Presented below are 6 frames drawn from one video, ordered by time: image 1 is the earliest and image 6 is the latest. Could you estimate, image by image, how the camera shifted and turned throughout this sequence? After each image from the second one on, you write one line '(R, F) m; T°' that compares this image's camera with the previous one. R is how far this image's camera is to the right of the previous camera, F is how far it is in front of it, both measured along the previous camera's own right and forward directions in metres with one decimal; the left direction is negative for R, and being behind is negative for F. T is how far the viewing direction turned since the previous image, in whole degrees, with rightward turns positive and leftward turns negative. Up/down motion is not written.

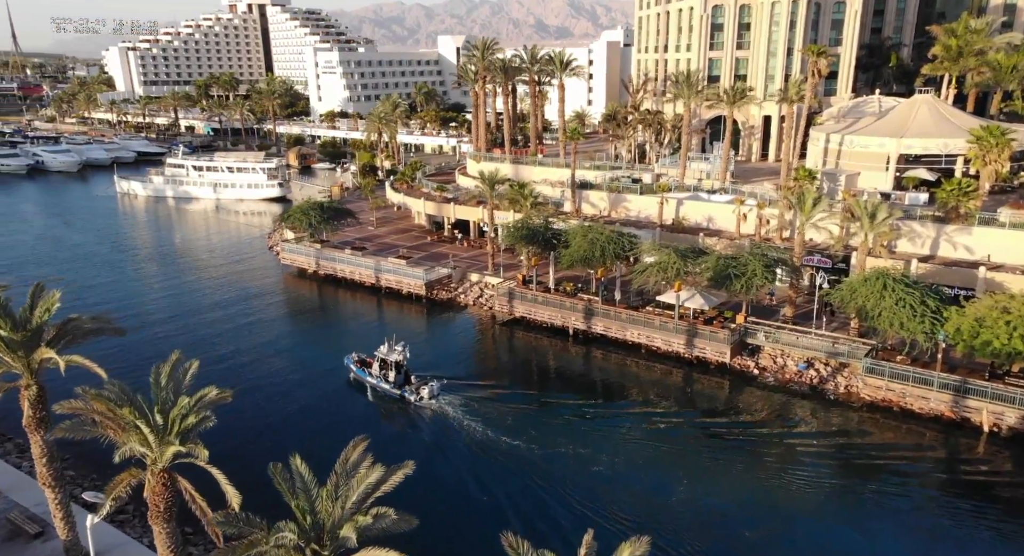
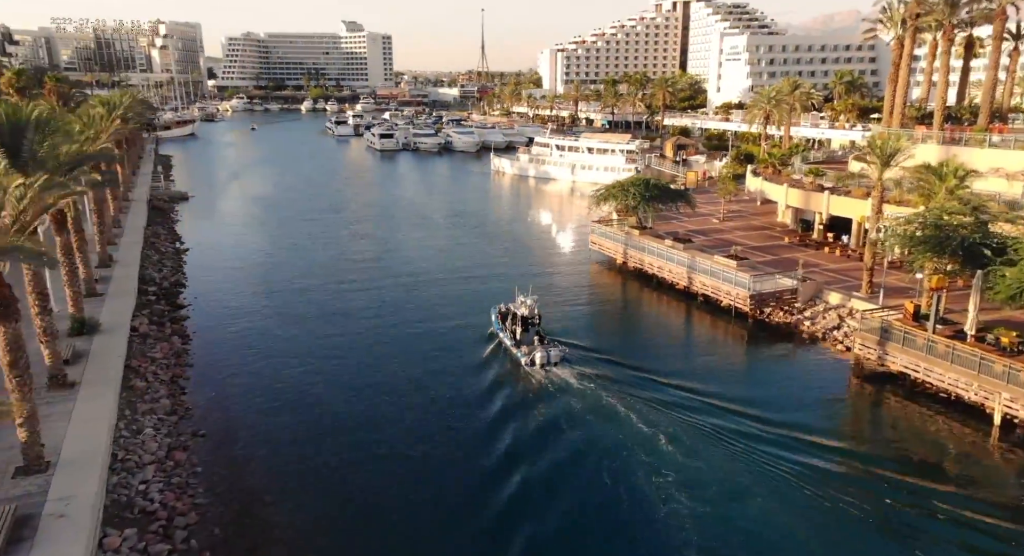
(+1.6, +13.5) m; -32°
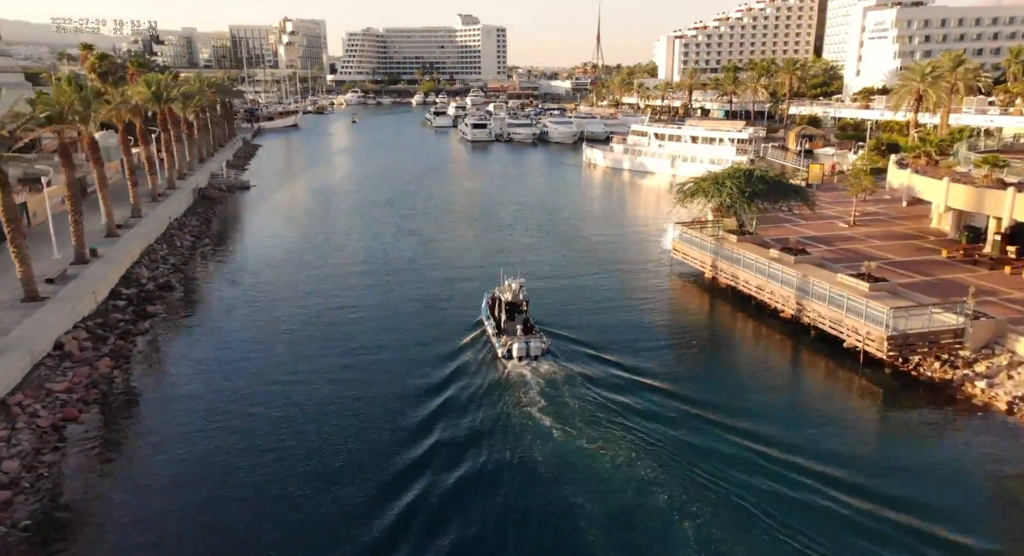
(+2.8, +8.6) m; -9°
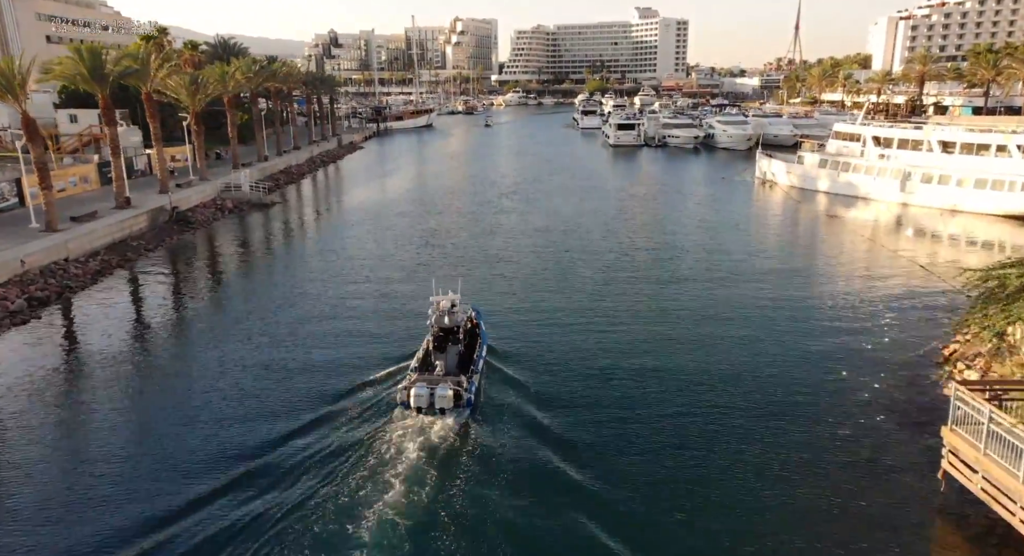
(+3.4, +21.8) m; -14°
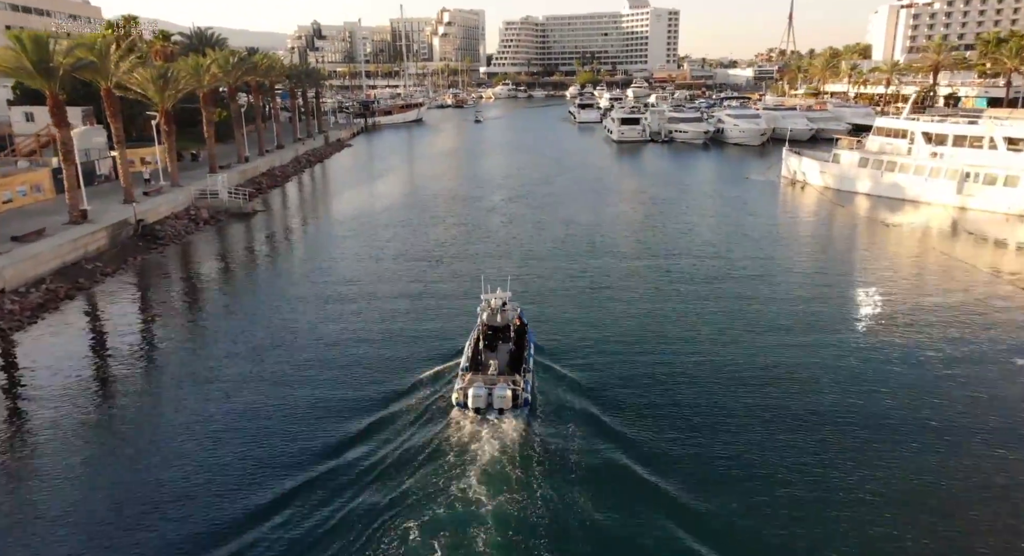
(-1.5, +4.8) m; +1°
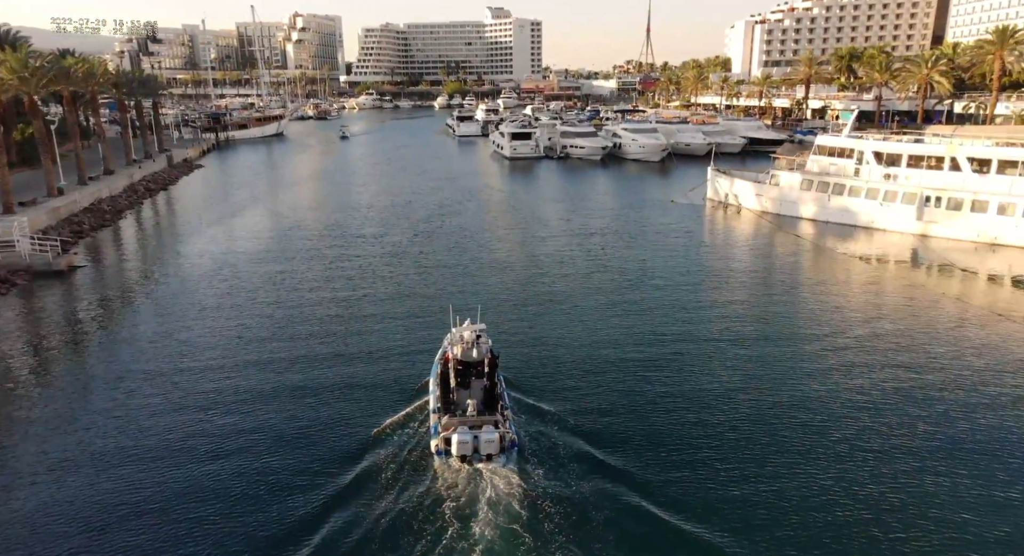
(-2.2, +8.1) m; +11°
